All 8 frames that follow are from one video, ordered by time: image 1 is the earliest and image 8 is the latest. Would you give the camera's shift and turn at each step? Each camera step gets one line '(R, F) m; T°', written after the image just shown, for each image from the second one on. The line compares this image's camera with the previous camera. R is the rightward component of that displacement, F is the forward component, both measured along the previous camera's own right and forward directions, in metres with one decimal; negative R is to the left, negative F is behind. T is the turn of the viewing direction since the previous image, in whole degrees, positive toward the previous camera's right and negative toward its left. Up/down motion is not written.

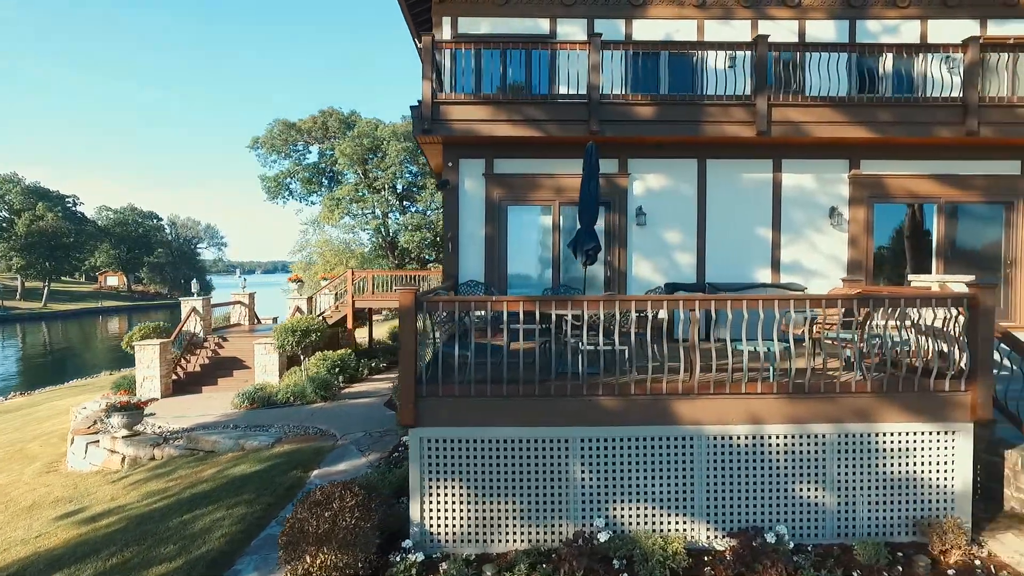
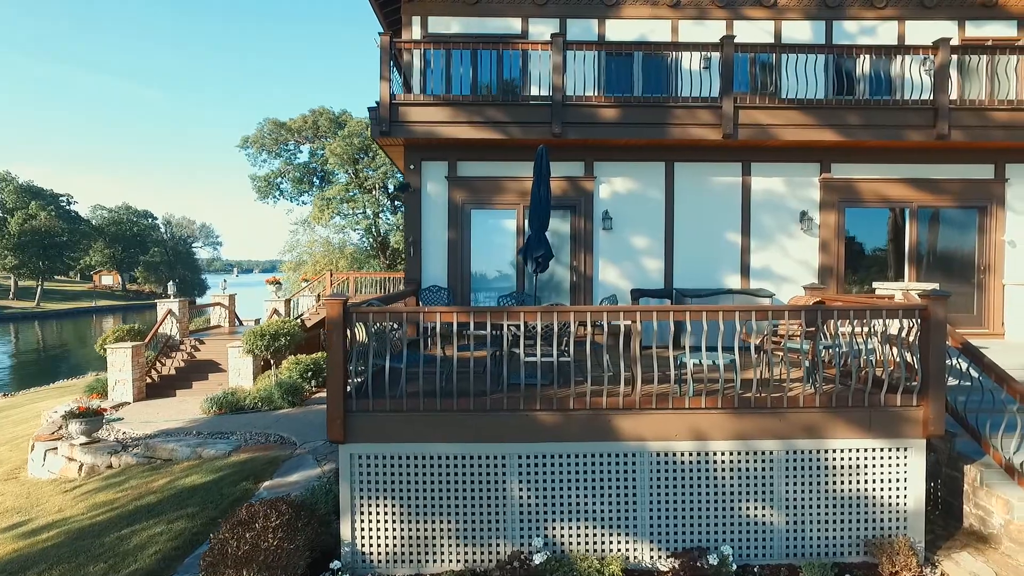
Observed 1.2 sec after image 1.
(+0.5, +0.2) m; 0°
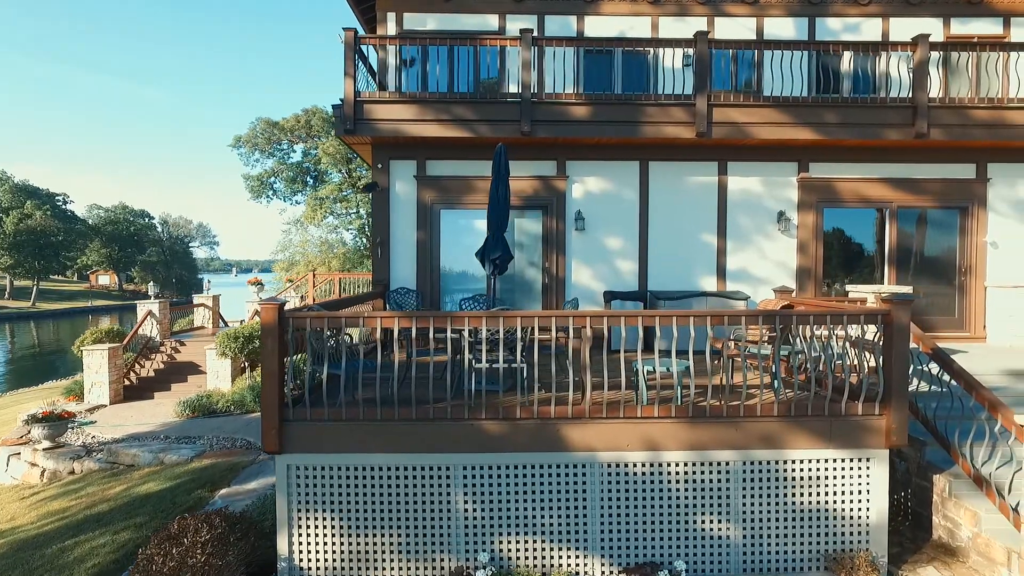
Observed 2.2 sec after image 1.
(+0.4, +0.2) m; 0°
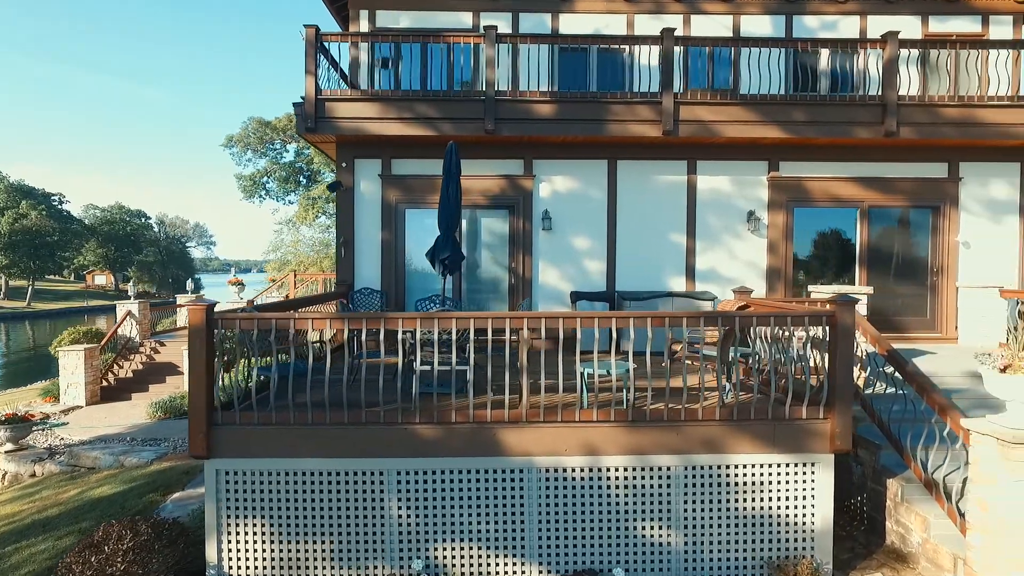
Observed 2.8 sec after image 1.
(+0.4, +0.1) m; 0°
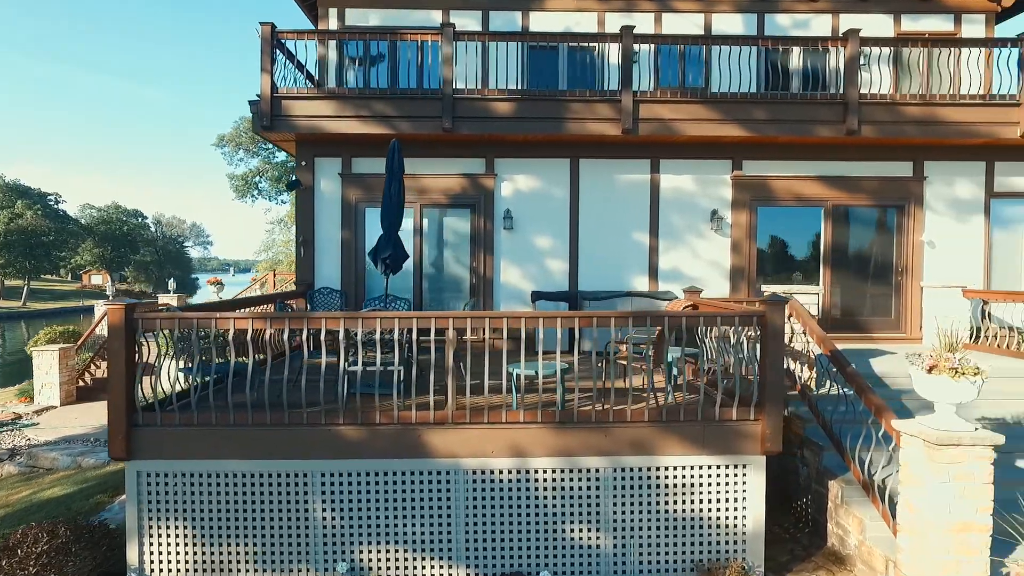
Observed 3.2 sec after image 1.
(+0.5, +0.1) m; 0°
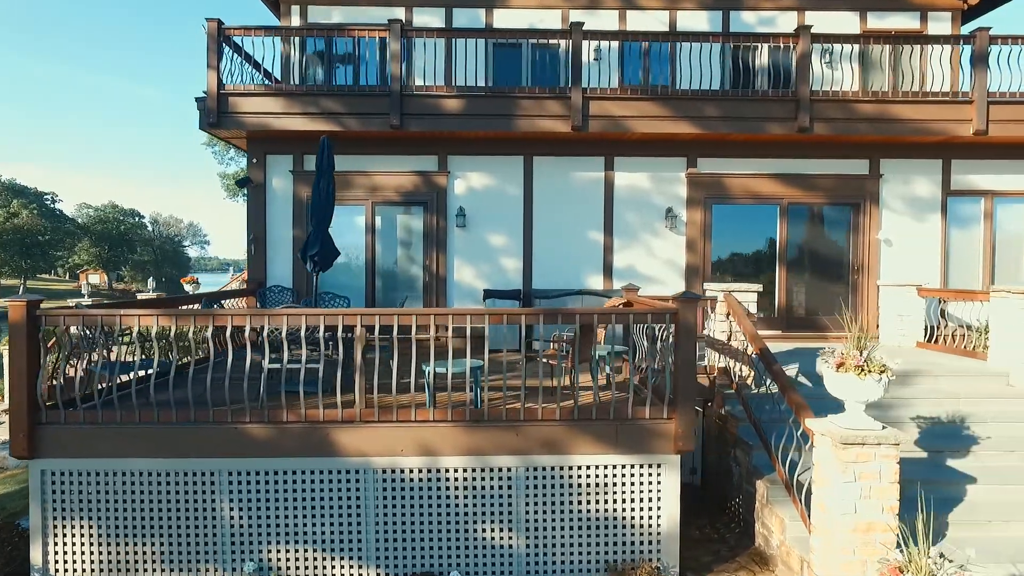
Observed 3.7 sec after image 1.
(+0.6, +0.1) m; 0°
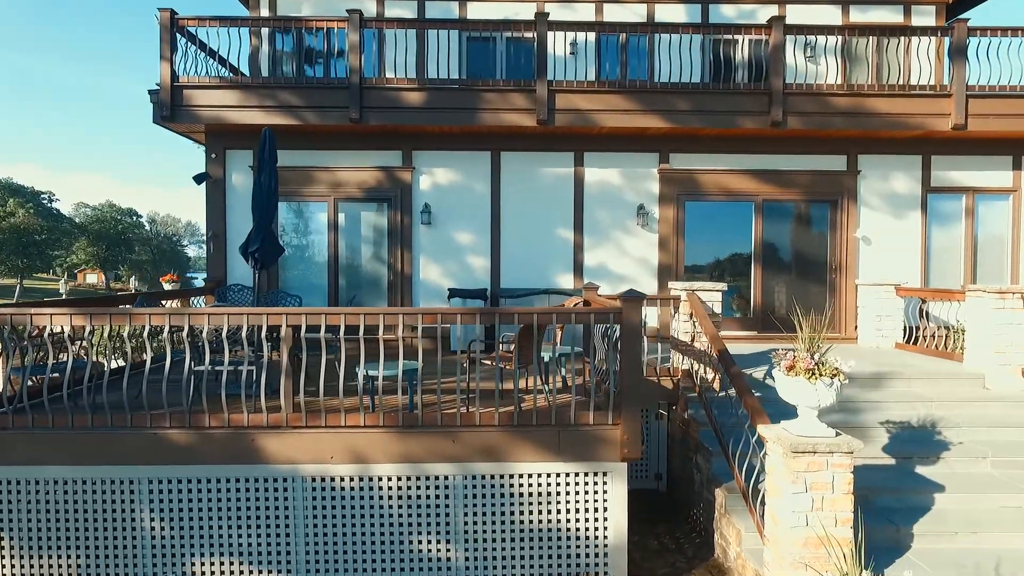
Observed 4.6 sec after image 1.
(+0.4, +0.2) m; 0°
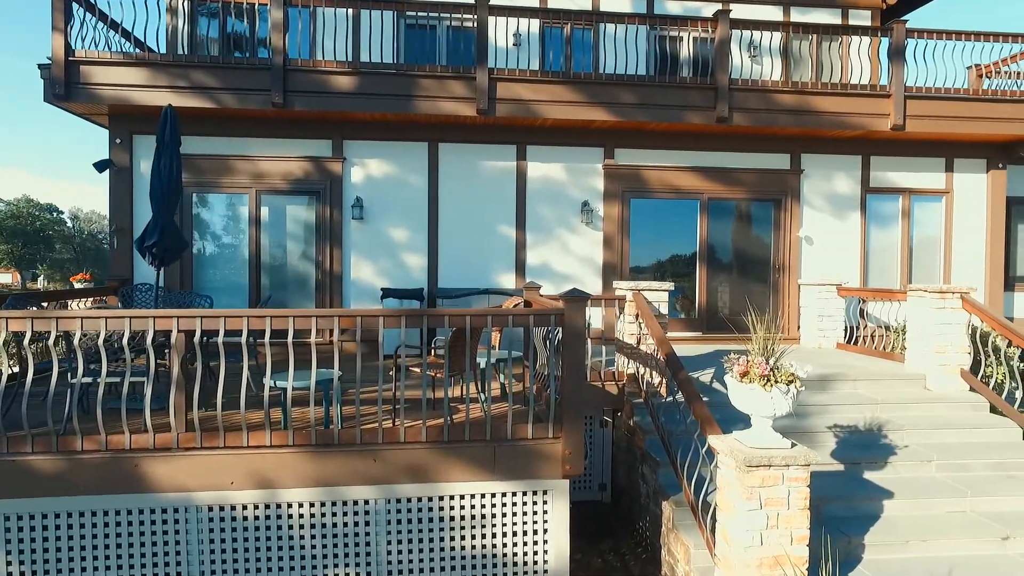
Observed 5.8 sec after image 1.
(+0.1, +0.4) m; +5°
